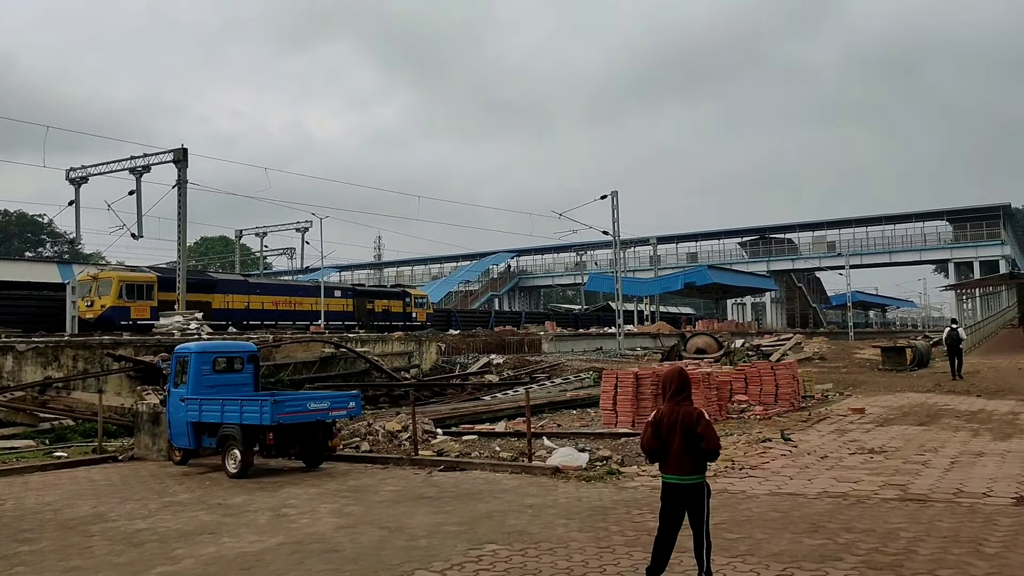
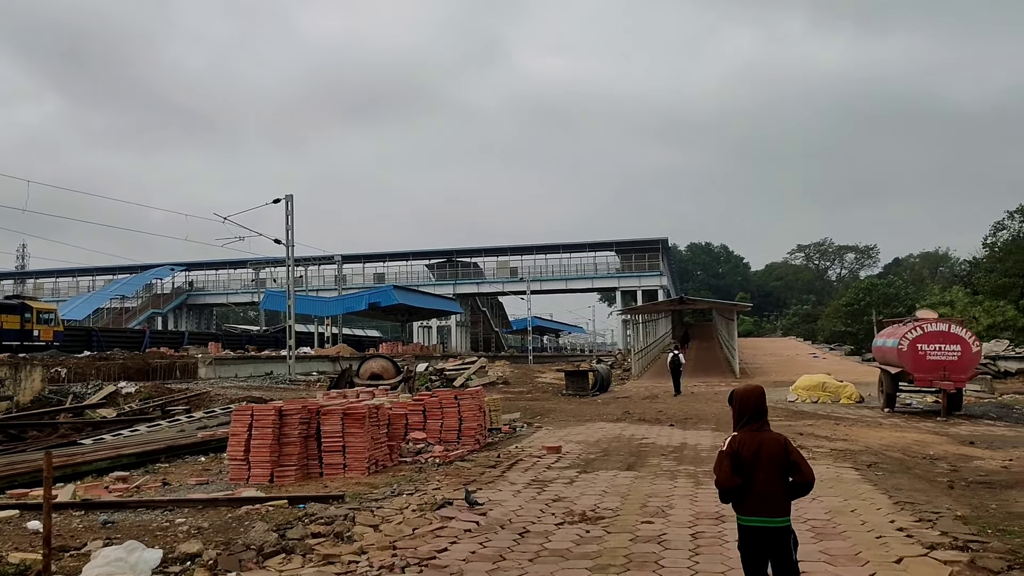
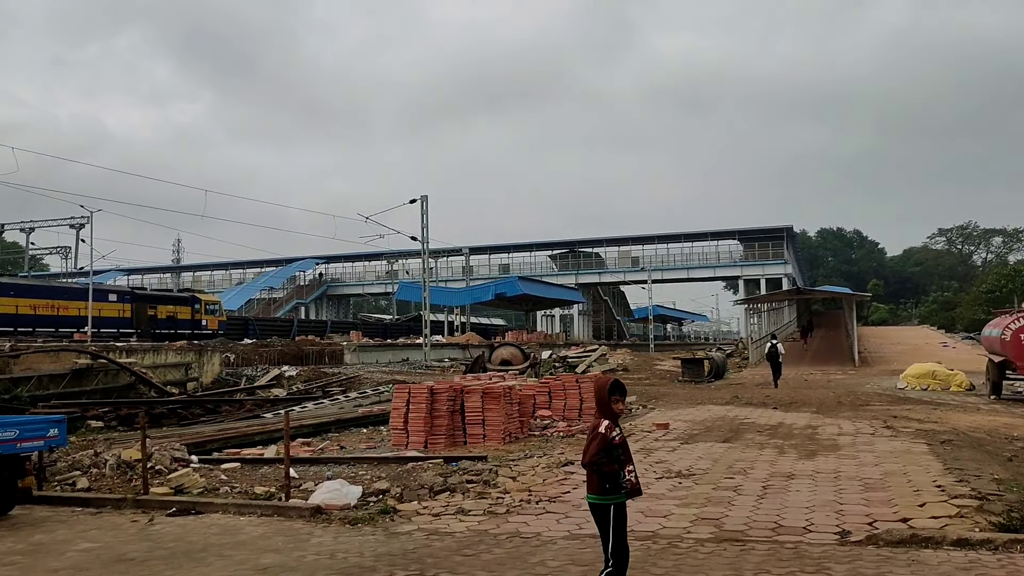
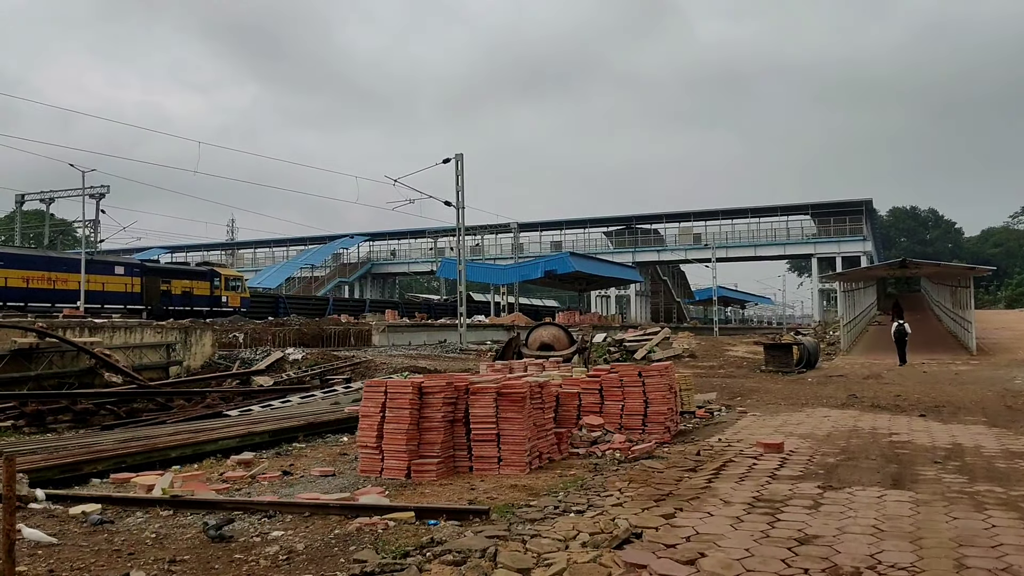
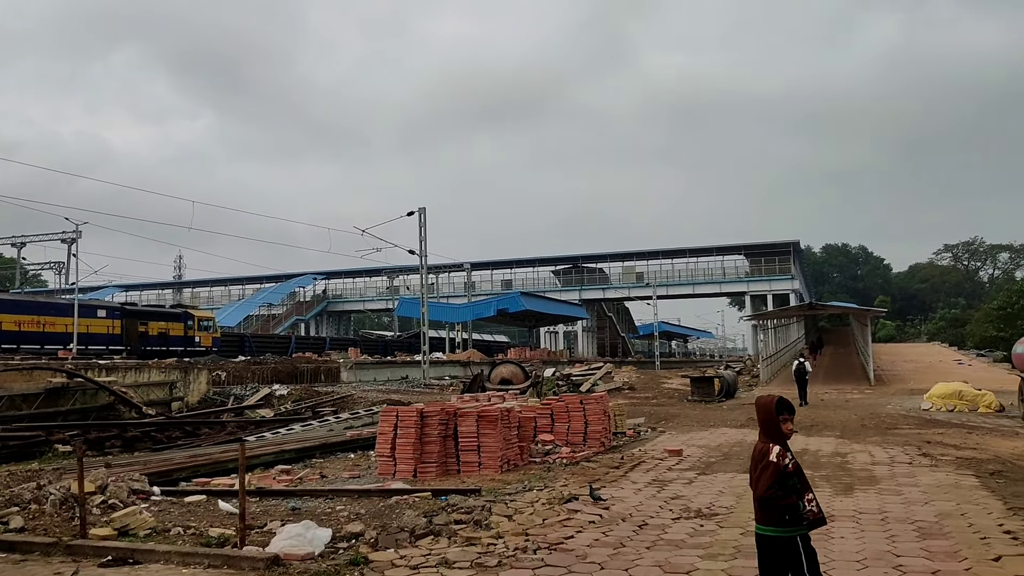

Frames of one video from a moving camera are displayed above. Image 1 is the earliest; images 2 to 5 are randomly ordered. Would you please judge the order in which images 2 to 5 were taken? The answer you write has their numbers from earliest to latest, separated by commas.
3, 5, 2, 4
